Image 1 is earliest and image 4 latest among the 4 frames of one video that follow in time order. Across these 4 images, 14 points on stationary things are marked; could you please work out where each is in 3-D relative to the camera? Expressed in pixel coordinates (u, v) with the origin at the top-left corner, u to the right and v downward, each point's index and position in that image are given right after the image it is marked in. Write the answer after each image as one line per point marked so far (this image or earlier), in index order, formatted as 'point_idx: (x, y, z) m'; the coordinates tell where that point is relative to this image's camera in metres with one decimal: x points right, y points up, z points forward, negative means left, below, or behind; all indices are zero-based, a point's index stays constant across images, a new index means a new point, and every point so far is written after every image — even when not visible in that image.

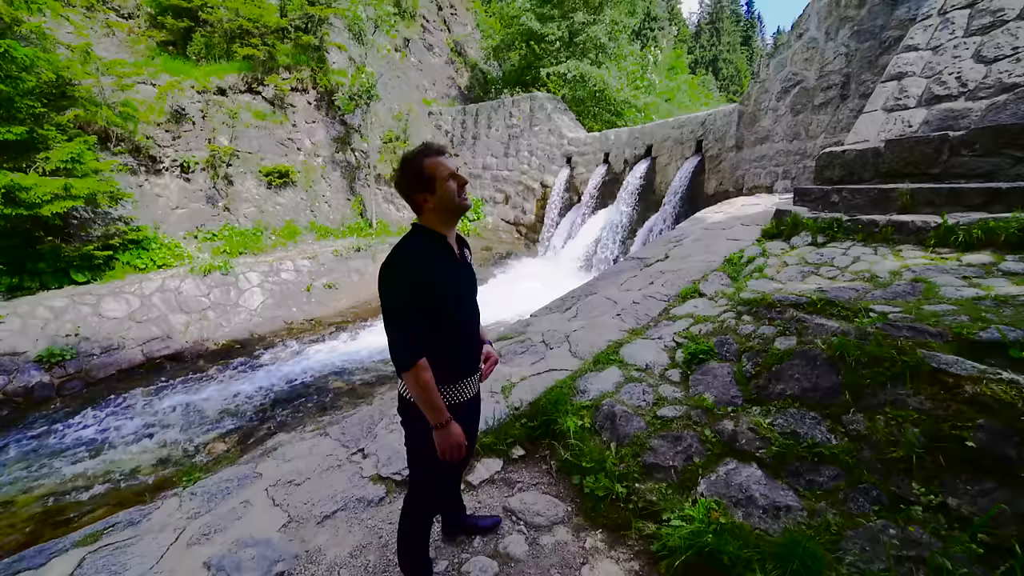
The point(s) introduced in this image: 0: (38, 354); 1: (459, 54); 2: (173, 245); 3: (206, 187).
0: (-4.8, -0.6, +4.7) m
1: (-1.5, +6.6, +13.4) m
2: (-5.1, +0.6, +6.9) m
3: (-5.3, +1.7, +8.0) m
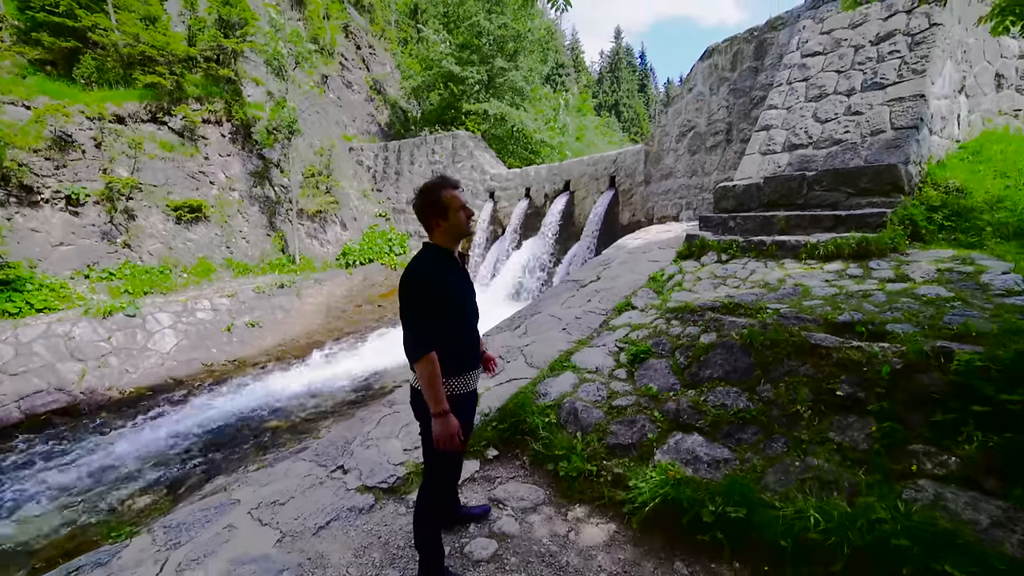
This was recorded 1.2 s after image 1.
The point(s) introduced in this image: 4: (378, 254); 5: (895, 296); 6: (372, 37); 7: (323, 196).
0: (-5.3, -1.1, +4.0) m
1: (-3.9, +5.6, +13.6) m
2: (-6.0, 0.0, +6.2) m
3: (-6.4, +1.0, +7.4) m
4: (-2.7, +0.7, +9.8) m
5: (+1.7, 0.0, +2.0) m
6: (-4.4, +7.8, +14.8) m
7: (-3.9, +1.9, +9.9) m
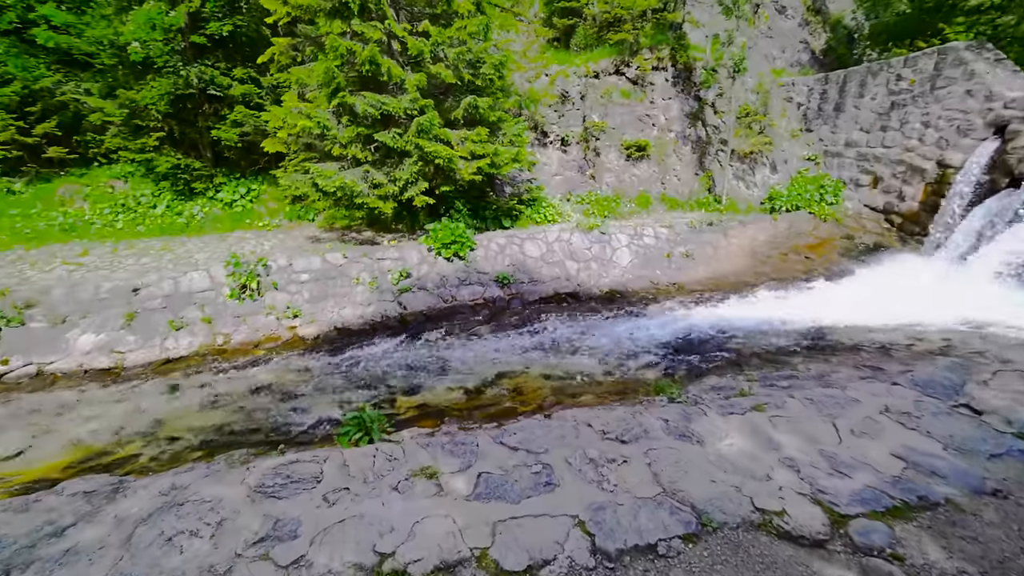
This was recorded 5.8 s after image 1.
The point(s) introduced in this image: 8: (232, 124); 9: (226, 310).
0: (-0.2, +0.2, +6.4) m
1: (+7.9, +6.9, +11.8) m
2: (+0.8, +1.5, +8.4) m
3: (+1.4, +2.6, +9.4) m
4: (+5.7, +1.7, +9.0) m
5: (+3.9, -0.3, +0.4) m
6: (+8.5, +9.2, +12.7) m
7: (+5.0, +3.1, +9.6) m
8: (-4.3, +2.5, +7.4) m
9: (-3.2, -0.2, +5.4) m
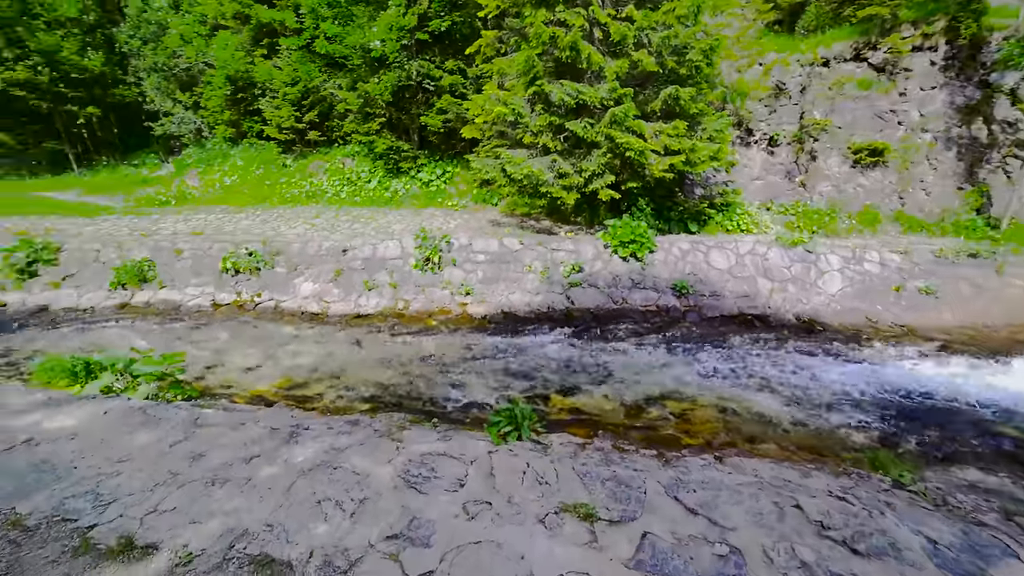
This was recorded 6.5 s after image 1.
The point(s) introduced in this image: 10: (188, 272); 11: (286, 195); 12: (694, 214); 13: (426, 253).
0: (+2.0, +0.1, +5.8) m
1: (+12.2, +5.4, +8.0) m
2: (+3.7, +1.1, +7.3) m
3: (+4.7, +2.2, +8.0) m
4: (+8.5, +0.6, +6.2) m
5: (+3.8, -0.9, -1.2) m
6: (+13.5, +7.6, +8.6) m
7: (+8.3, +2.1, +7.0) m
8: (-1.2, +3.0, +8.0) m
9: (-1.3, +0.1, +5.8) m
10: (-4.0, +0.2, +5.9) m
11: (-4.0, +1.7, +8.4) m
12: (+2.7, +1.1, +6.9) m
13: (-1.1, +0.4, +6.0) m
